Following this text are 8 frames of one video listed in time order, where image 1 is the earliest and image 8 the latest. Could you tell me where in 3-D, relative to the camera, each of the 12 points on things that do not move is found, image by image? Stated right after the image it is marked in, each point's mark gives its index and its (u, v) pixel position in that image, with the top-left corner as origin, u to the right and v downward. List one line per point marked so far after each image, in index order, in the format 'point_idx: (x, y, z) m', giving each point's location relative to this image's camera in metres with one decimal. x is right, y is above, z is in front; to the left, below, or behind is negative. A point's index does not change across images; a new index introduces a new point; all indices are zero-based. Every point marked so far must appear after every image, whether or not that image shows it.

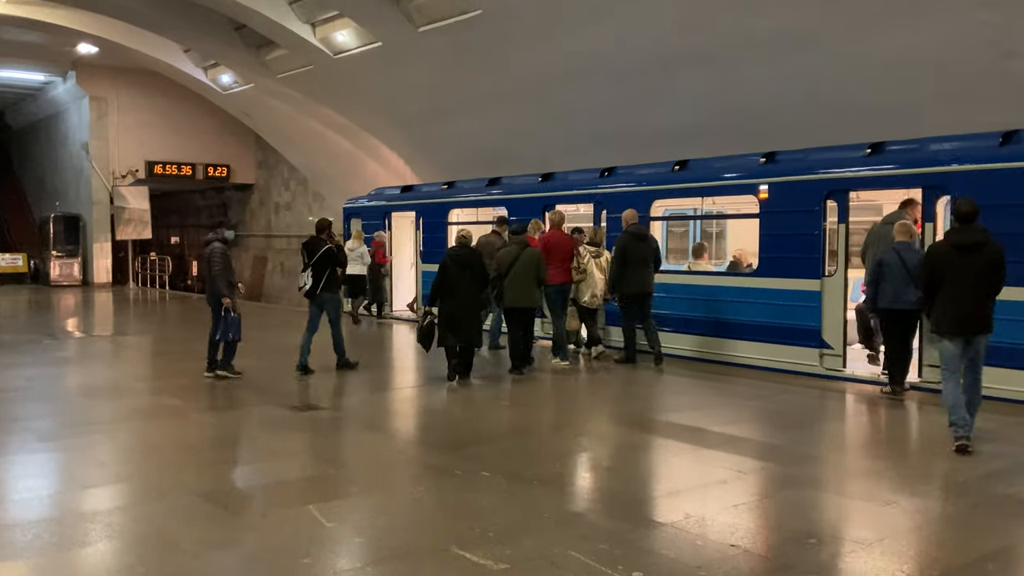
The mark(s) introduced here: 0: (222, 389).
0: (-2.8, -1.0, +8.6) m
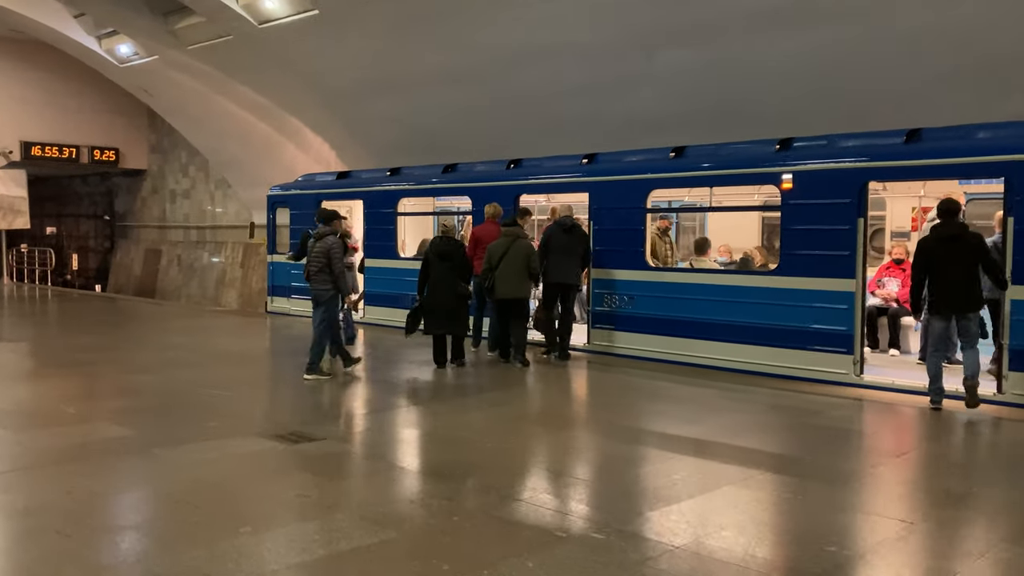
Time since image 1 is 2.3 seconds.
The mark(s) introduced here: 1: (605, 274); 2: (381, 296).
0: (-2.7, -1.0, +7.1) m
1: (+1.1, +0.1, +10.2) m
2: (-1.9, -0.1, +13.4) m
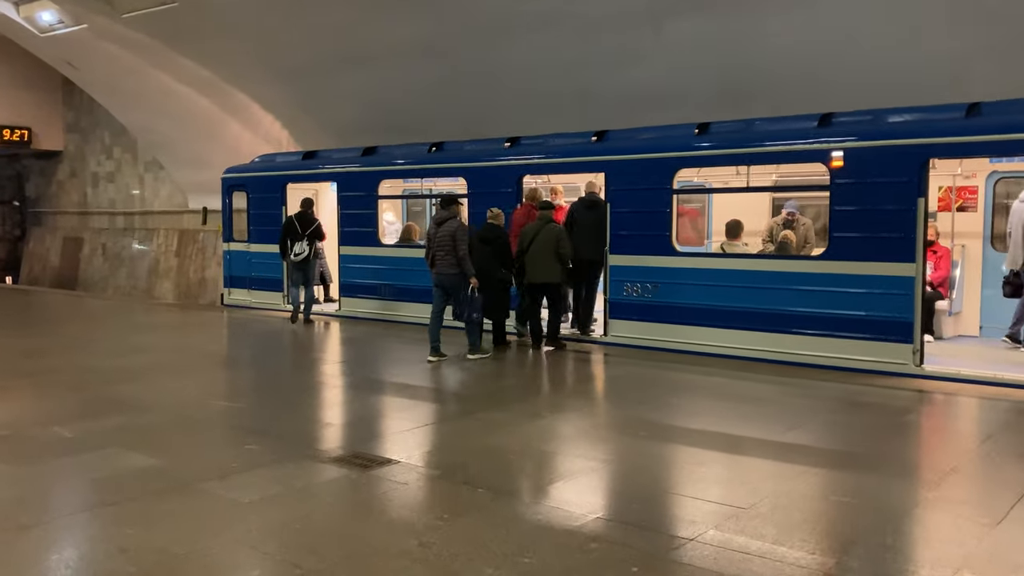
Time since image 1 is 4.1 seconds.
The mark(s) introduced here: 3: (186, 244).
0: (-2.2, -0.9, +6.0) m
1: (+1.3, +0.3, +9.5) m
2: (-2.1, 0.0, +12.4) m
3: (-7.0, +0.9, +19.1) m
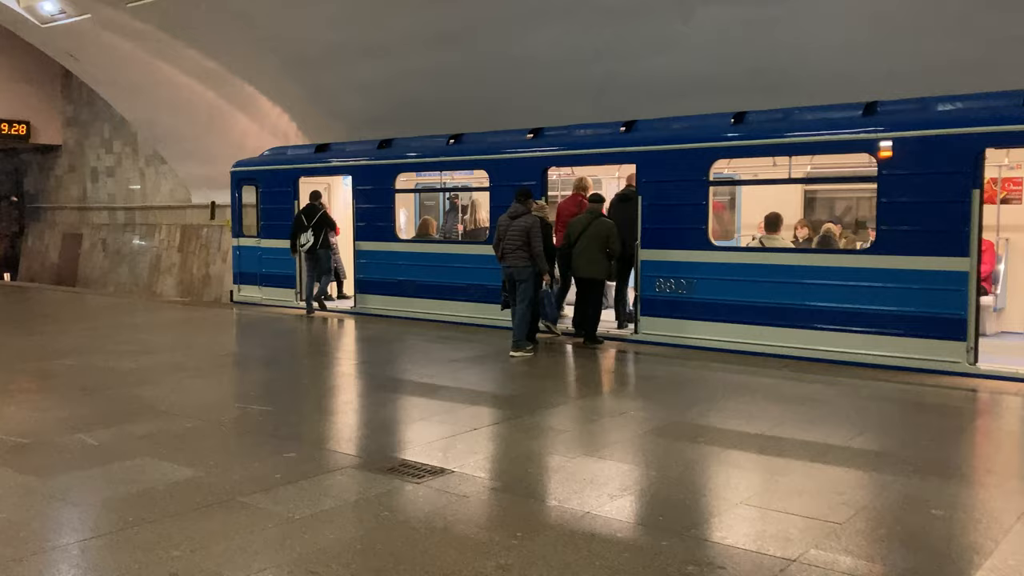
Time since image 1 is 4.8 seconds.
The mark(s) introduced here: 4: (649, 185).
0: (-1.9, -0.9, +5.7) m
1: (+1.5, +0.3, +9.2) m
2: (-1.8, +0.1, +12.0) m
3: (-6.8, +1.0, +18.8) m
4: (+1.4, +1.1, +9.2) m
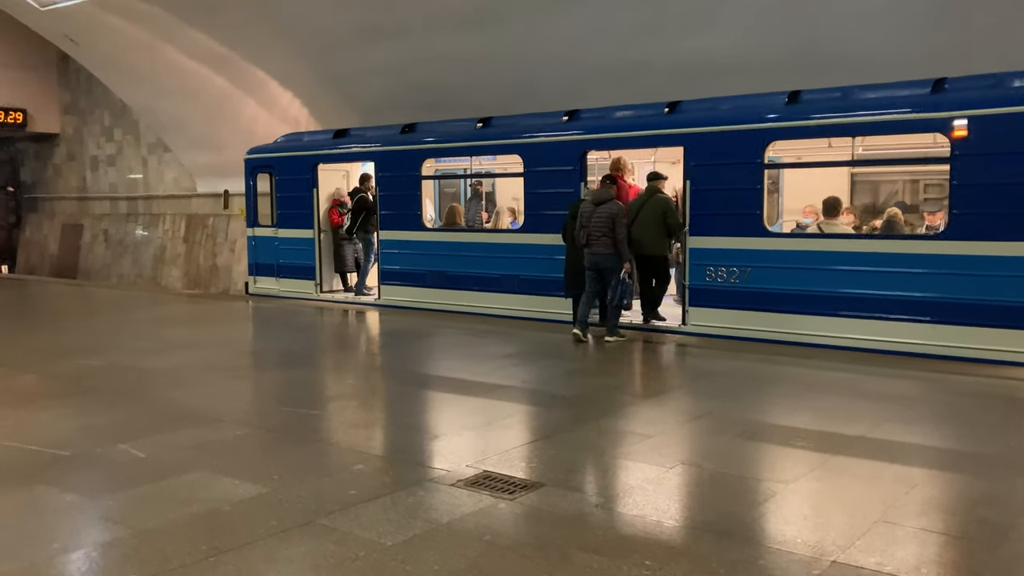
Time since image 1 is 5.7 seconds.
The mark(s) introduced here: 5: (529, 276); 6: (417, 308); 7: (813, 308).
0: (-1.4, -0.9, +5.3) m
1: (+1.9, +0.4, +8.8) m
2: (-1.4, +0.2, +11.6) m
3: (-6.4, +1.2, +18.2) m
4: (+1.8, +1.2, +8.8) m
5: (+0.2, +0.1, +10.3) m
6: (-1.2, -0.2, +11.5) m
7: (+2.8, -0.2, +8.2) m
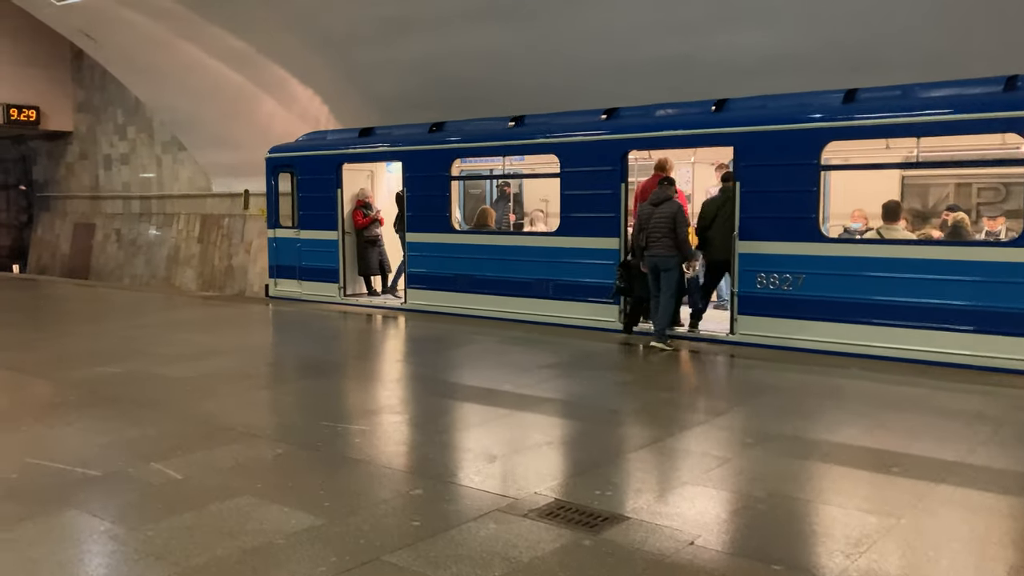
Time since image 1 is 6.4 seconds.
0: (-1.1, -0.9, +4.9) m
1: (+2.3, +0.4, +8.4) m
2: (-1.0, +0.1, +11.2) m
3: (-6.0, +1.2, +17.9) m
4: (+2.2, +1.1, +8.4) m
5: (+0.6, +0.1, +9.9) m
6: (-0.8, -0.3, +11.1) m
7: (+3.1, -0.2, +7.8) m
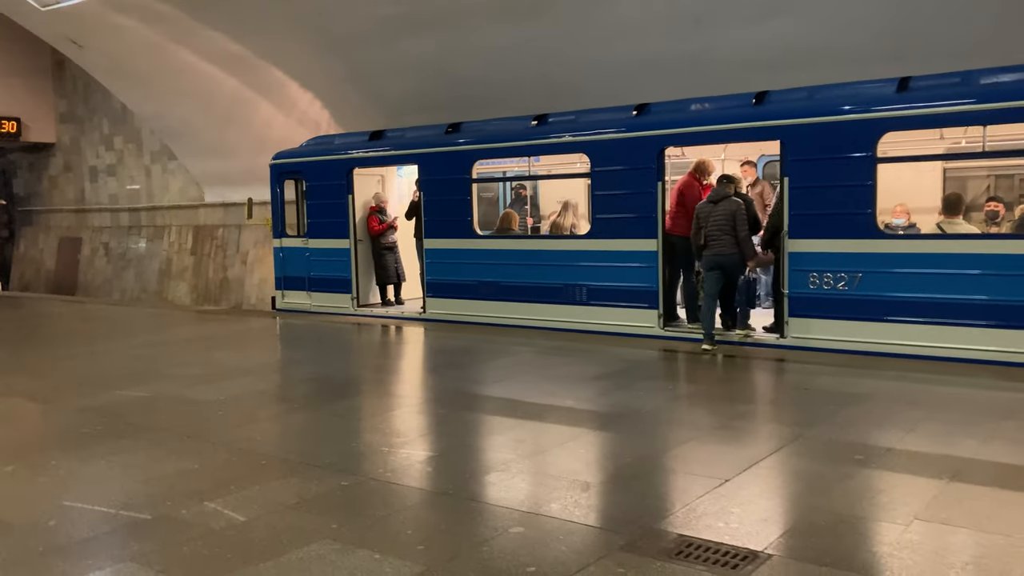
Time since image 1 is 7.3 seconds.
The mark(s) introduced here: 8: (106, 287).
0: (-0.7, -1.0, +4.4) m
1: (+2.6, +0.4, +8.0) m
2: (-0.8, 0.0, +10.7) m
3: (-5.9, +0.9, +17.3) m
4: (+2.5, +1.1, +8.0) m
5: (+0.9, 0.0, +9.4) m
6: (-0.5, -0.4, +10.6) m
7: (+3.5, -0.2, +7.4) m
8: (-8.8, 0.0, +19.6) m
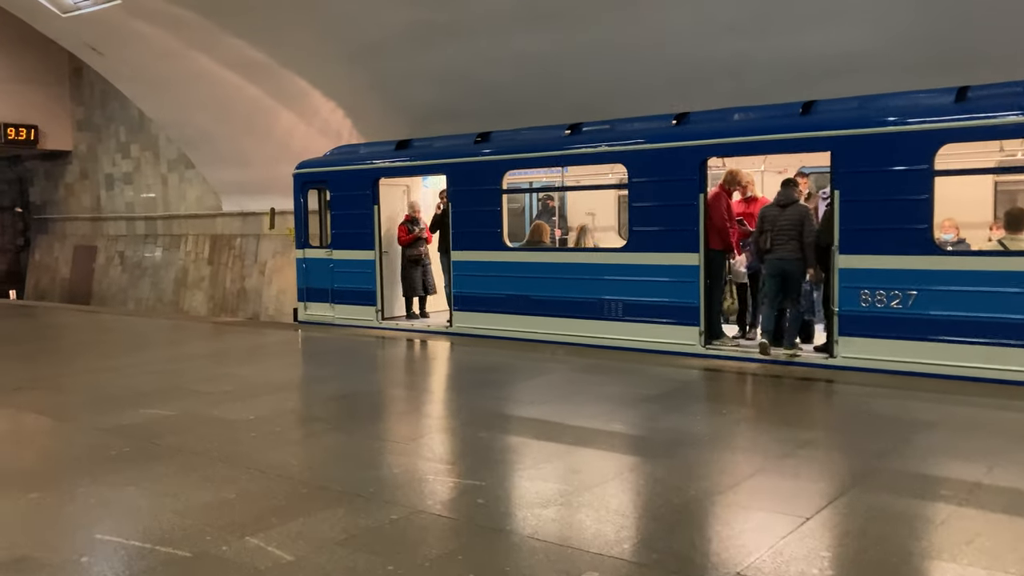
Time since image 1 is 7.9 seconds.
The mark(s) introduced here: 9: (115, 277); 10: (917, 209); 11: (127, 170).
0: (-0.4, -1.1, +4.1) m
1: (+3.0, +0.2, +7.6) m
2: (-0.4, -0.1, +10.4) m
3: (-5.5, +0.7, +17.0) m
4: (+2.8, +0.9, +7.7) m
5: (+1.2, -0.1, +9.1) m
6: (-0.2, -0.6, +10.3) m
7: (+3.8, -0.4, +7.1) m
8: (-8.4, -0.2, +19.4) m
9: (-8.6, +0.2, +19.6) m
10: (+3.3, +0.6, +7.4) m
11: (-8.3, +2.6, +19.5) m
